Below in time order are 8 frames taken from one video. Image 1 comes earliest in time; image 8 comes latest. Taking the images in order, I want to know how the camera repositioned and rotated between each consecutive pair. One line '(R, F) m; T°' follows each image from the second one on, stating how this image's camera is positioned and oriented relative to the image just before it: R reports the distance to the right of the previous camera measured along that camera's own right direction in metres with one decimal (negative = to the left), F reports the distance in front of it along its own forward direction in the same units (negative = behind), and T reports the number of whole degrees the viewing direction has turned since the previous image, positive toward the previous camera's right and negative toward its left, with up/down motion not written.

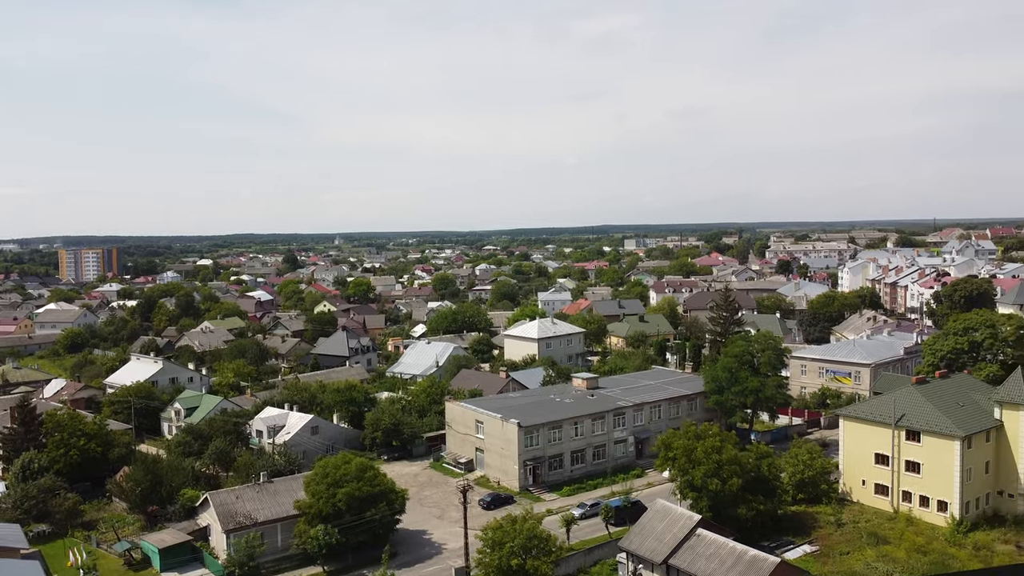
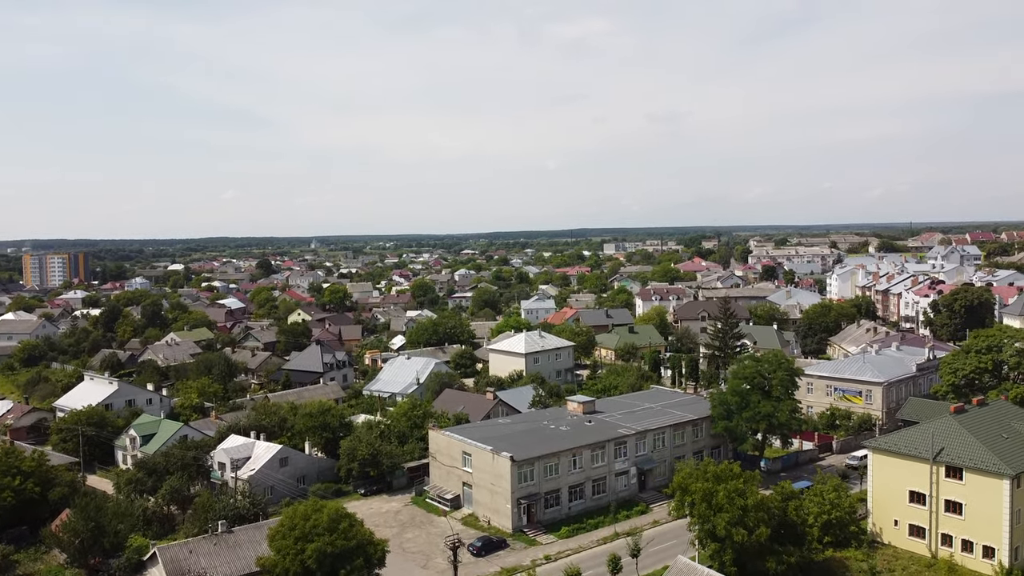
(-0.4, +2.1) m; +2°
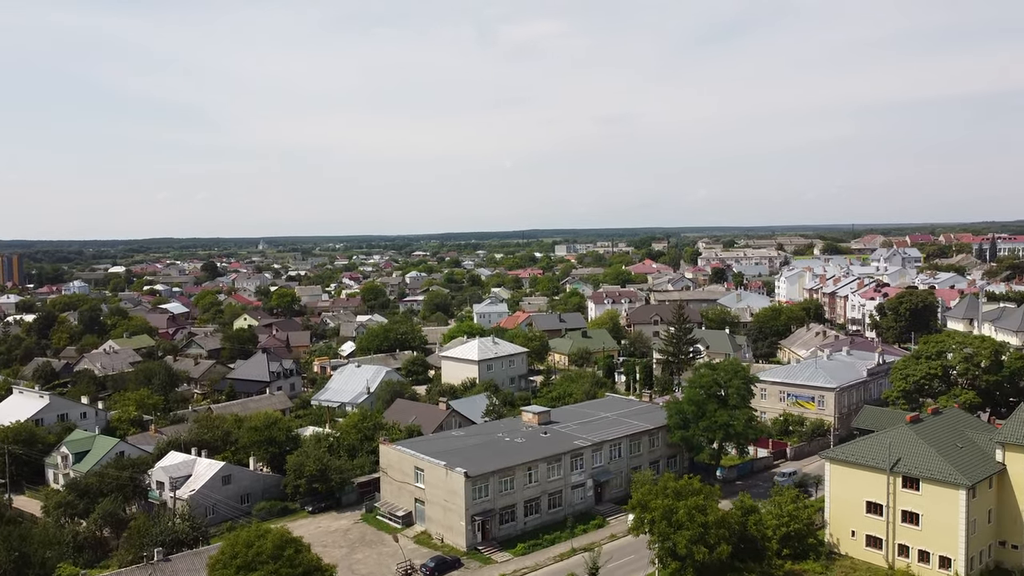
(0.0, +0.6) m; +4°
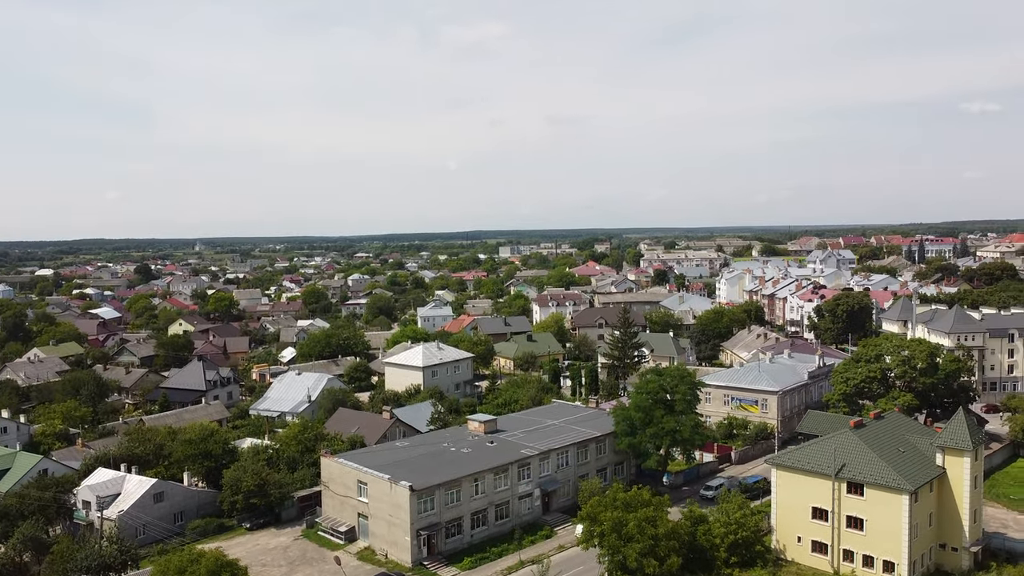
(0.0, +0.4) m; +4°
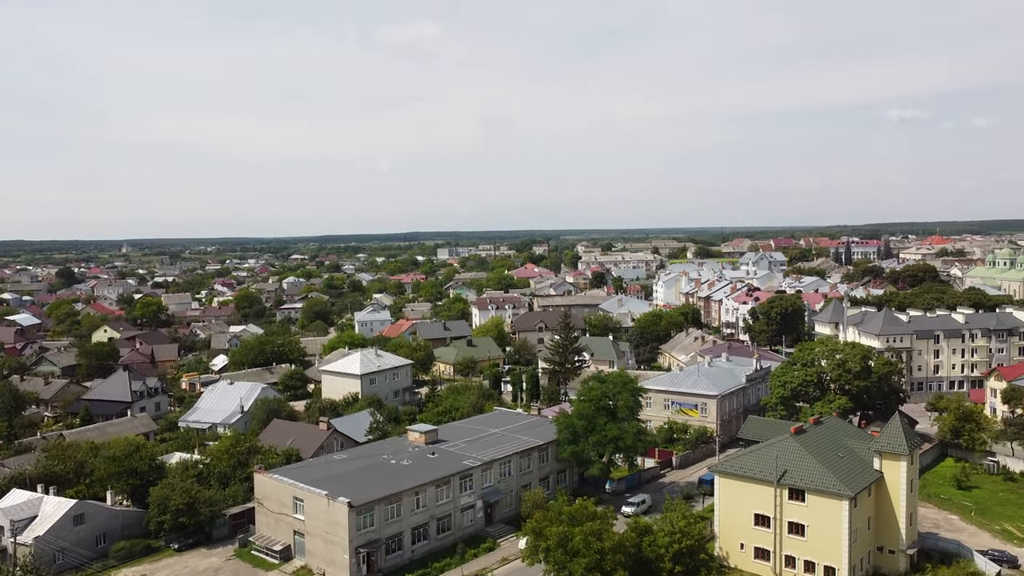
(0.0, +0.5) m; +5°
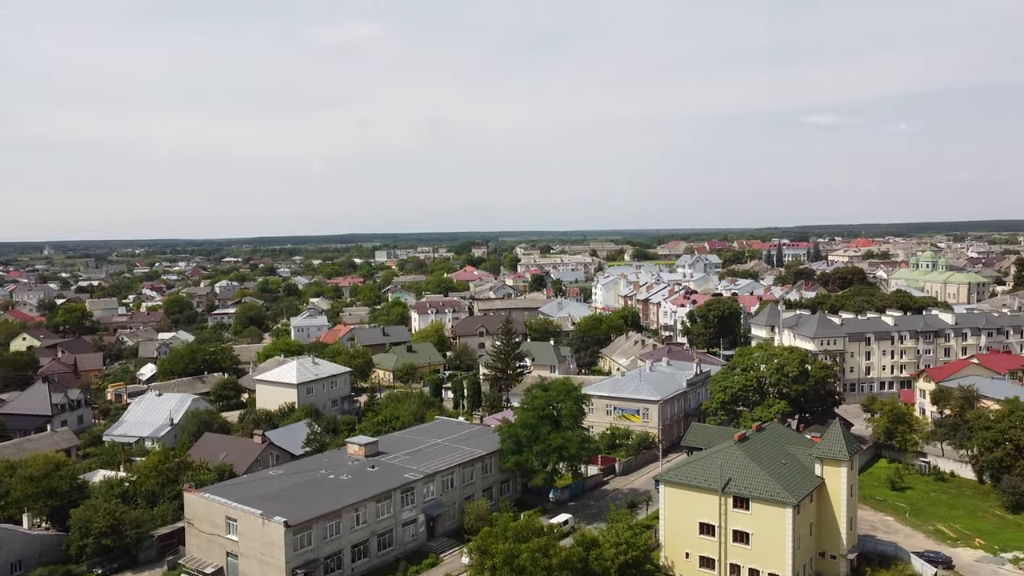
(0.0, +0.4) m; +5°
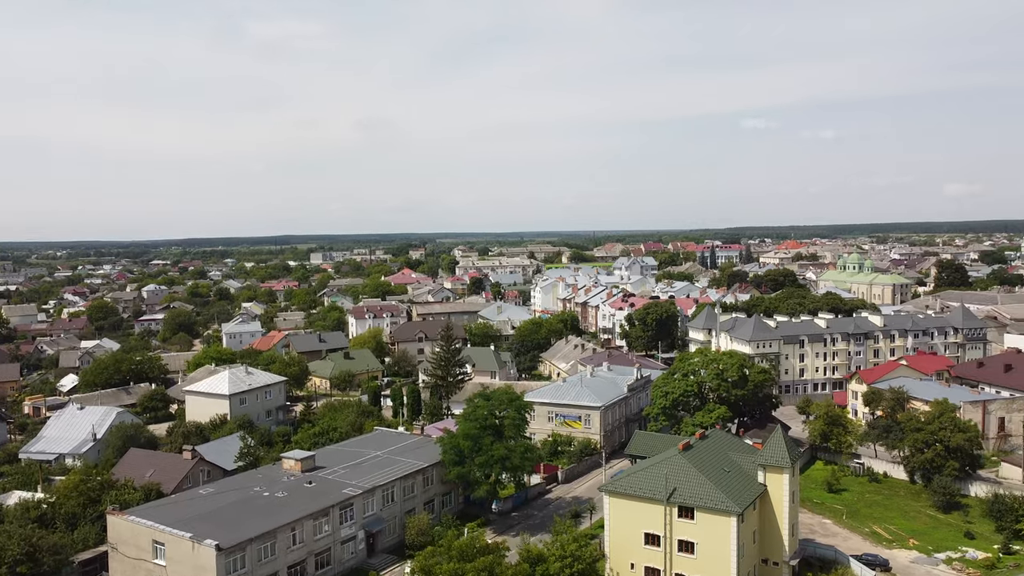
(0.0, +0.4) m; +5°
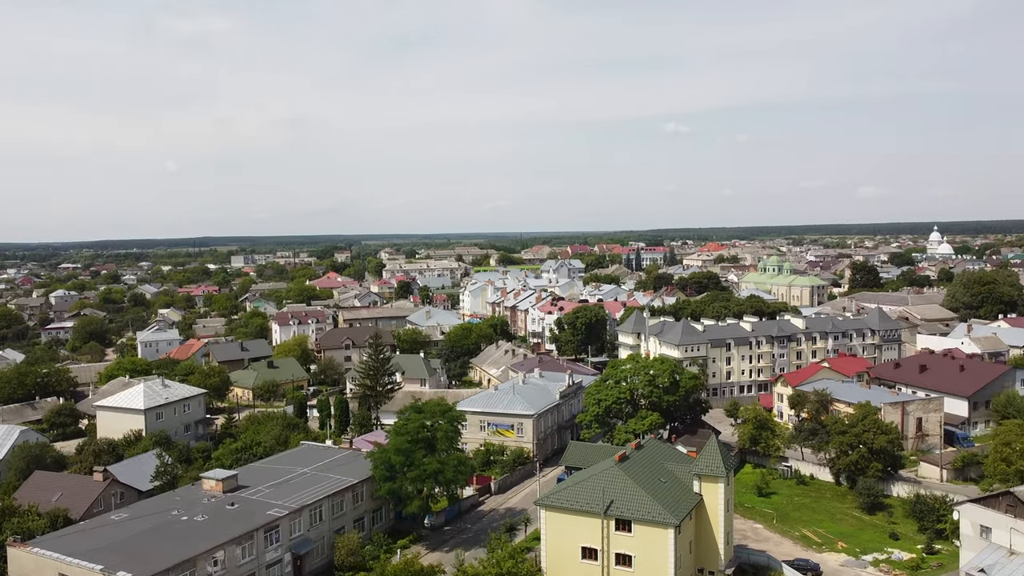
(-0.1, +0.4) m; +6°
